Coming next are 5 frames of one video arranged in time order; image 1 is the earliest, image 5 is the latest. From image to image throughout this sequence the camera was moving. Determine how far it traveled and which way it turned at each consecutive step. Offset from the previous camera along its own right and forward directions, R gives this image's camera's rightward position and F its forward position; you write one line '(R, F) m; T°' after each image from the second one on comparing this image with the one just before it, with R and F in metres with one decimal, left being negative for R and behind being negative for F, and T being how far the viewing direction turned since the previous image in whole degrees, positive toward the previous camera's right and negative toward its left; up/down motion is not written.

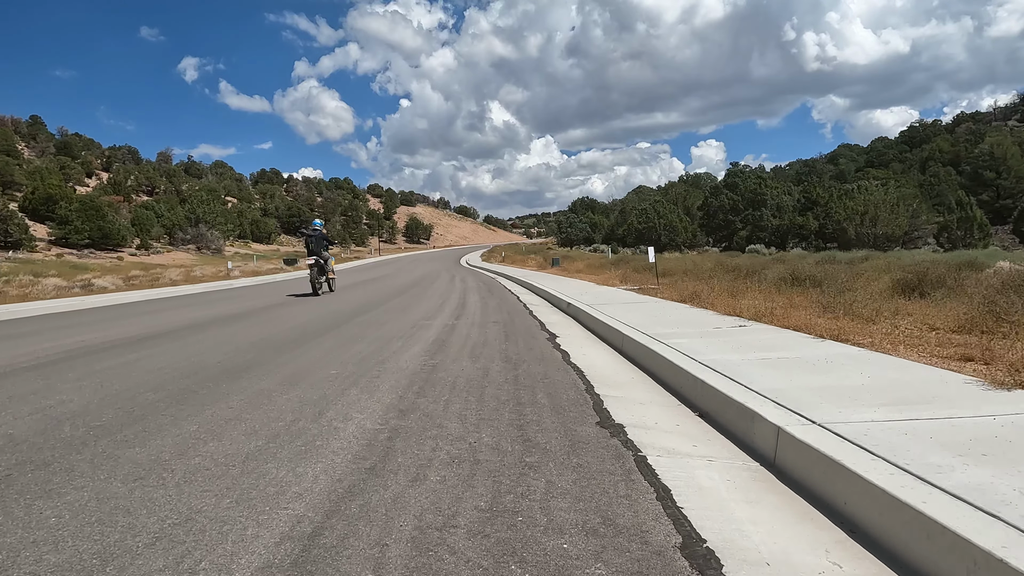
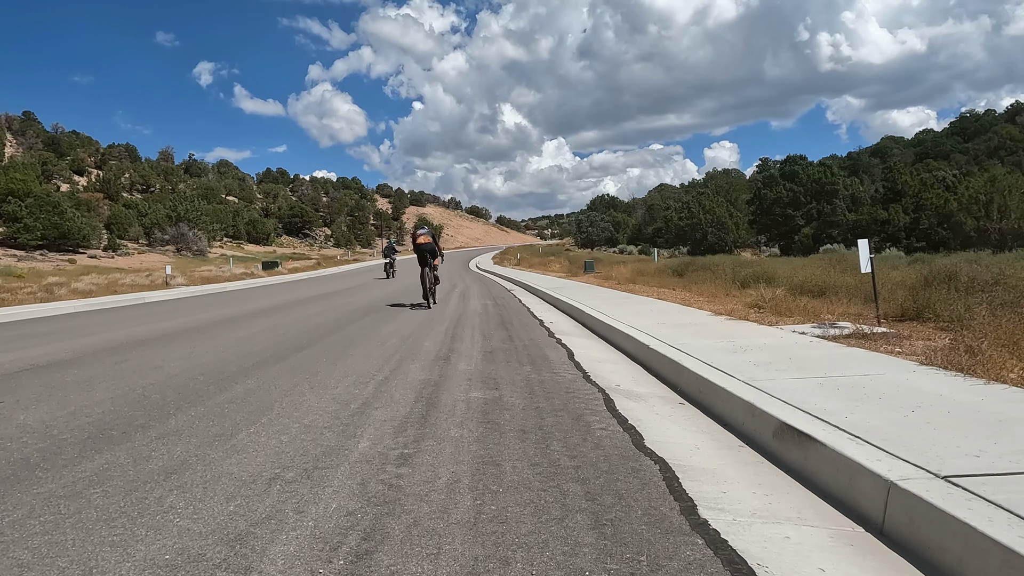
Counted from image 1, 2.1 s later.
(-0.2, +5.5) m; -1°
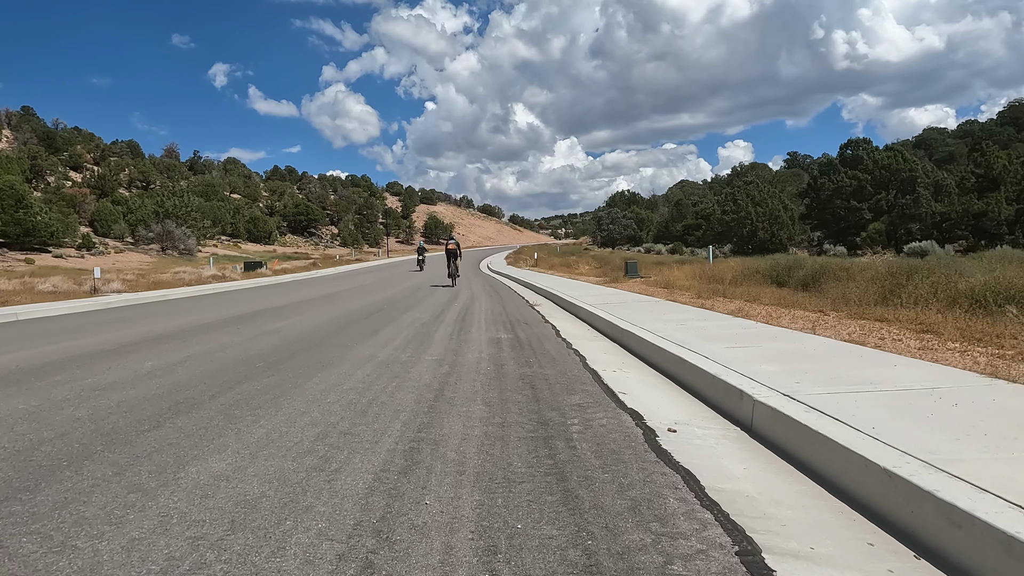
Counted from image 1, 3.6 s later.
(-0.2, +4.0) m; -1°
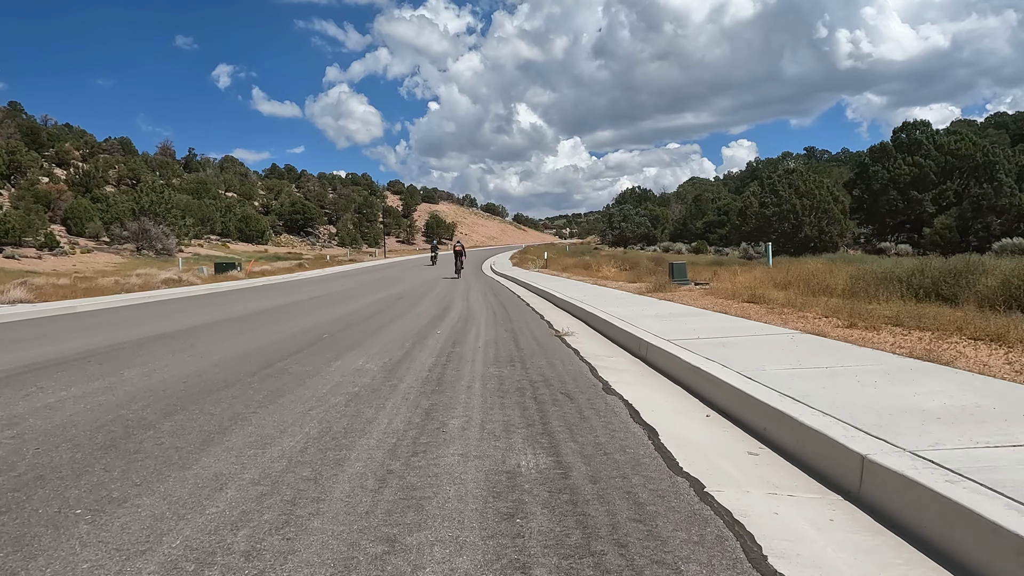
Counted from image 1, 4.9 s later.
(-0.1, +3.2) m; 0°
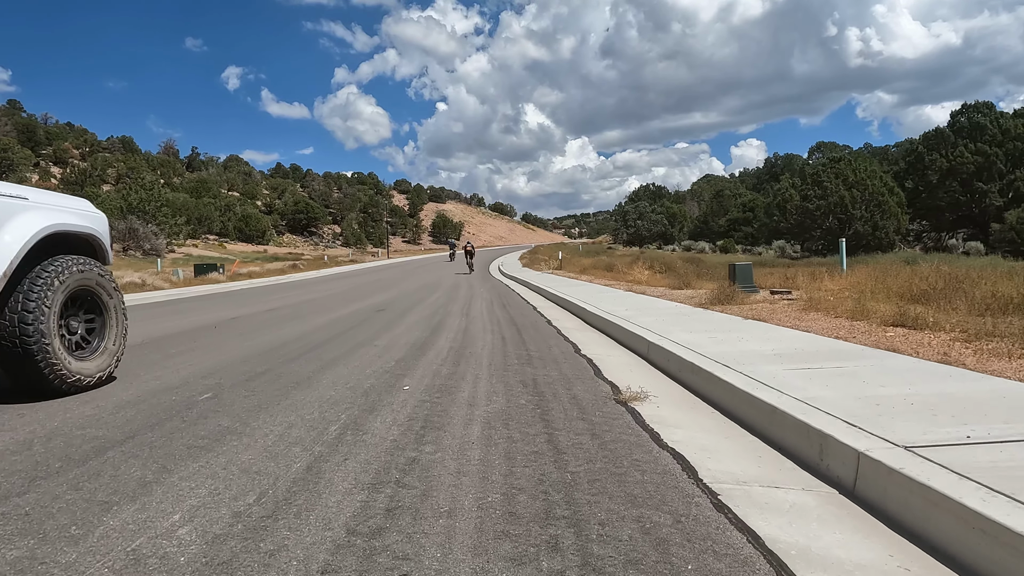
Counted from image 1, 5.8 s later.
(-0.1, +2.4) m; -1°
